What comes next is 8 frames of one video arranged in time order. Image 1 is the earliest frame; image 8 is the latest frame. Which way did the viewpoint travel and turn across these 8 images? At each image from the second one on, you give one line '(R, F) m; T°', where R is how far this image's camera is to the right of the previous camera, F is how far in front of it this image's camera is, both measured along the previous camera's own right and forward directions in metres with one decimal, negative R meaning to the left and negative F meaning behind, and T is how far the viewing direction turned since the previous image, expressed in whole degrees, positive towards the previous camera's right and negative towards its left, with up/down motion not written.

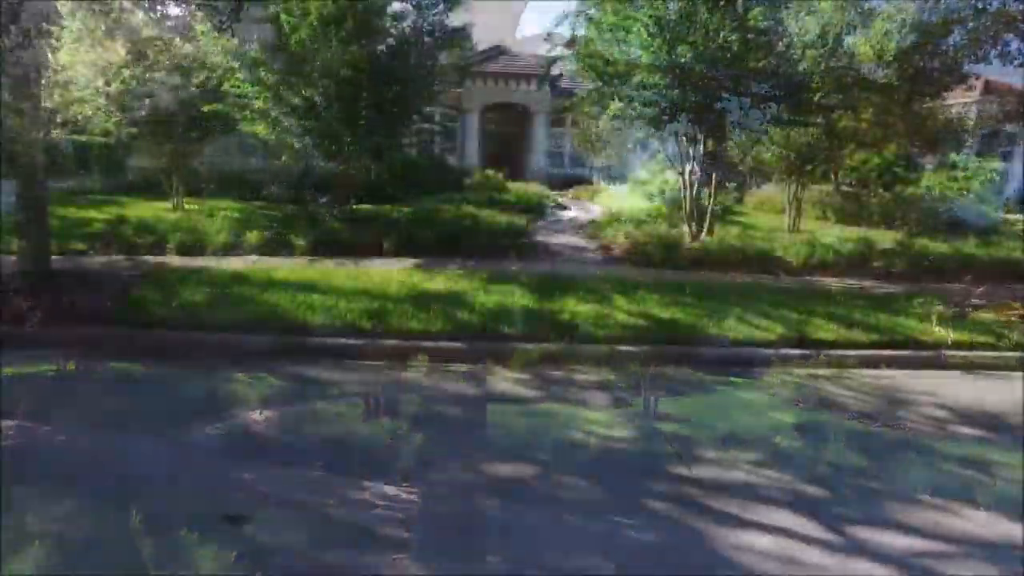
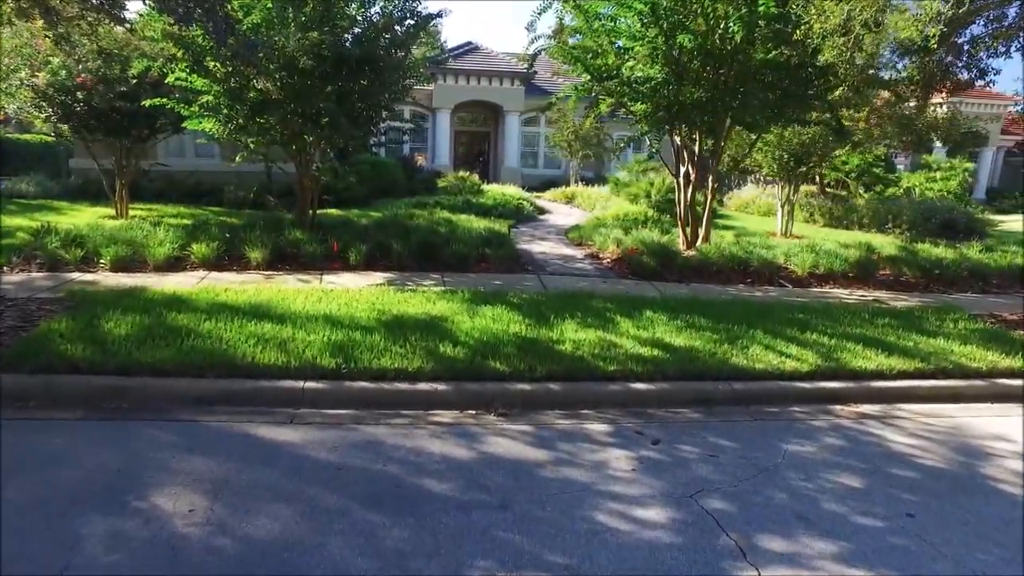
(-0.2, +1.0) m; +3°
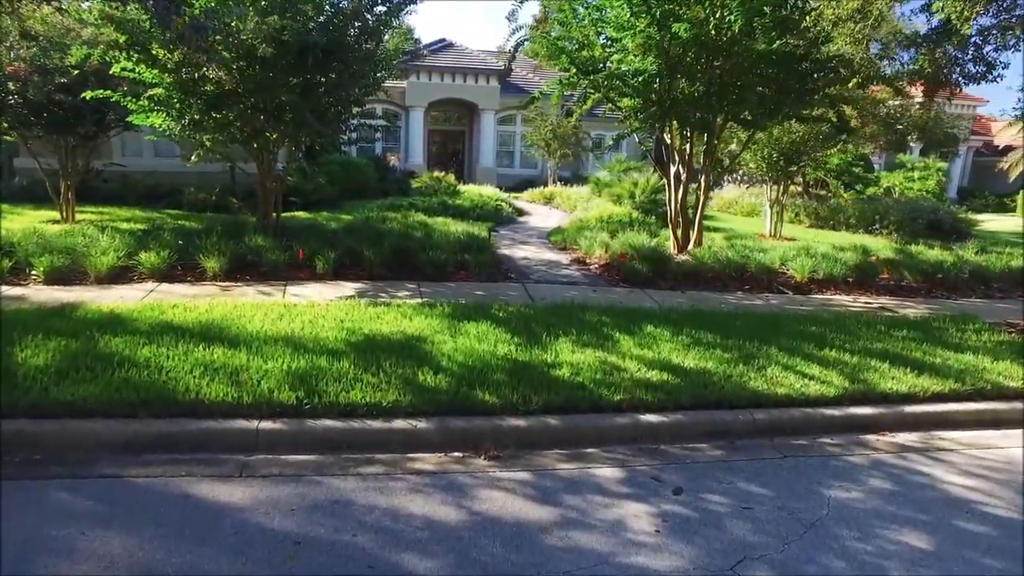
(-0.1, +0.7) m; +2°
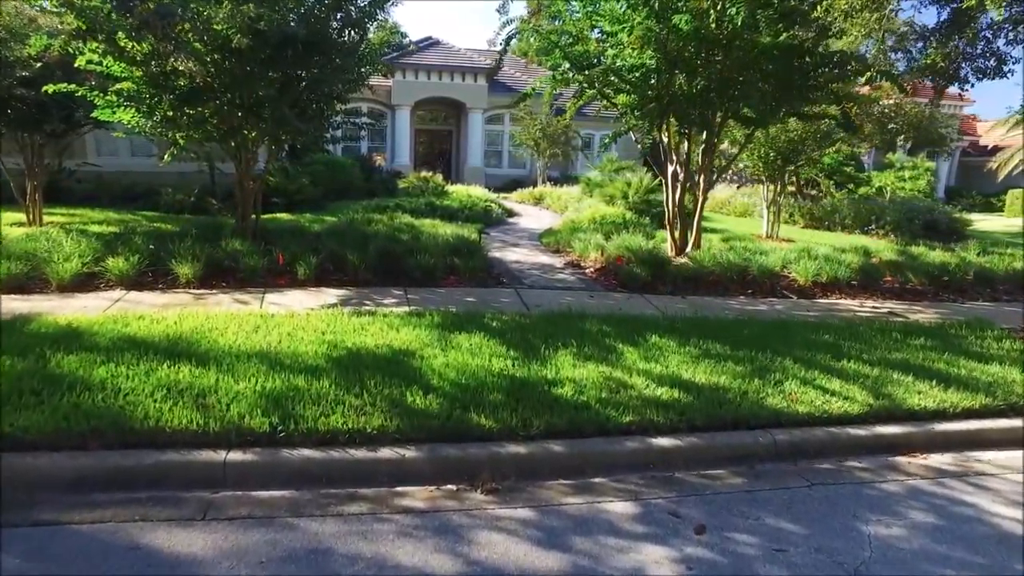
(-0.1, +0.4) m; +1°
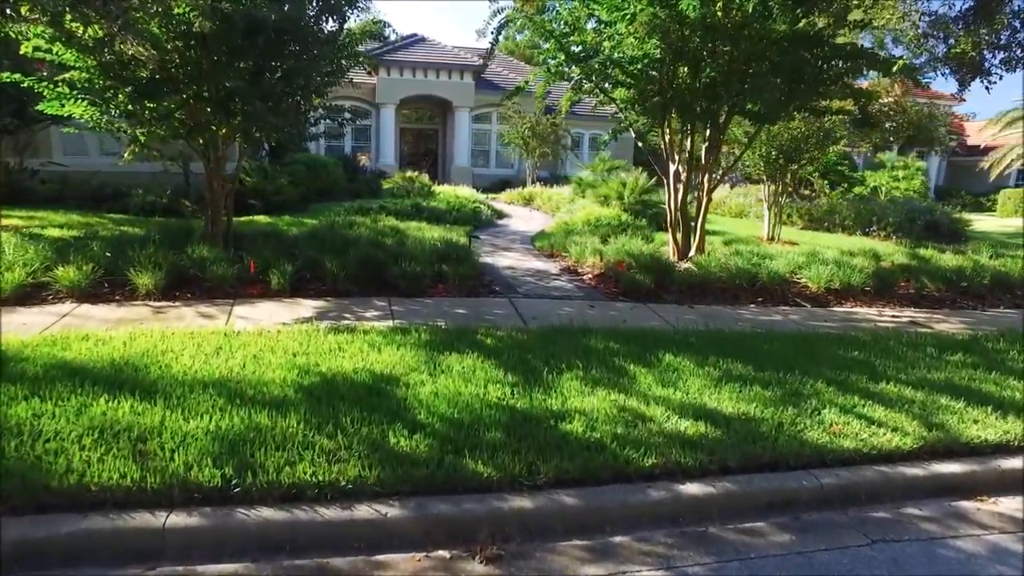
(-0.1, +0.6) m; +1°
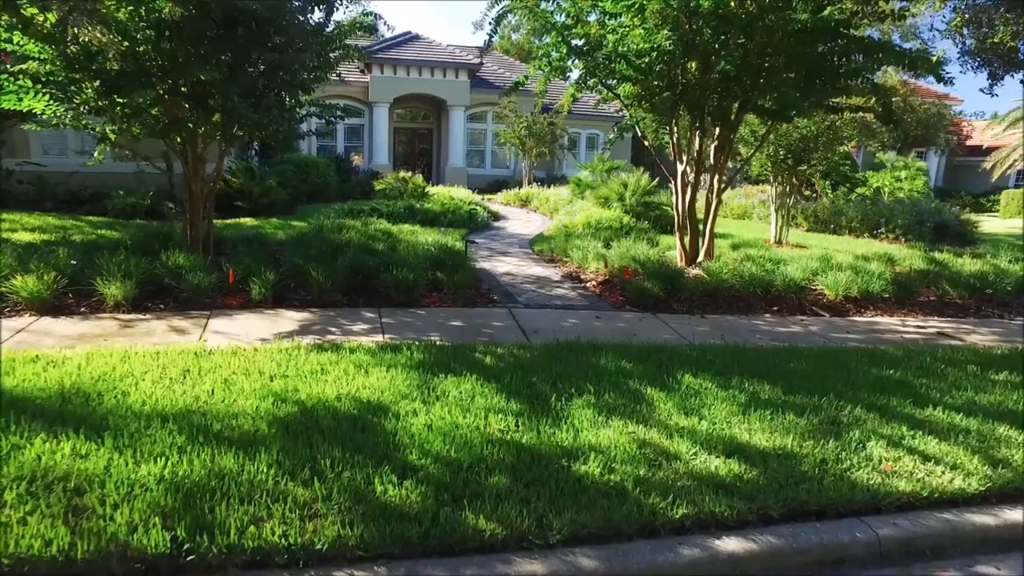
(-0.1, +0.5) m; 0°
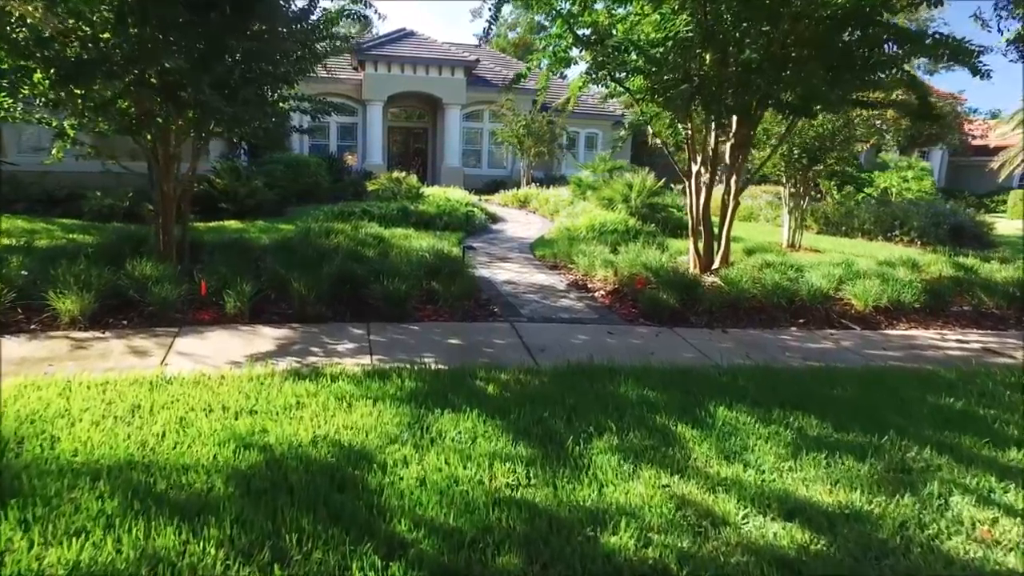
(-0.1, +0.7) m; 0°
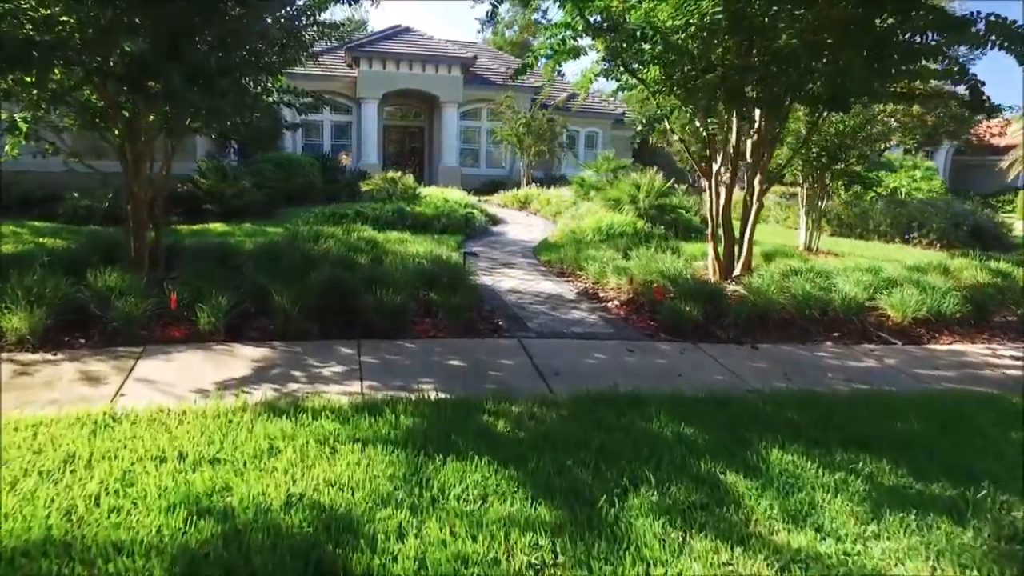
(-0.1, +0.7) m; 0°
